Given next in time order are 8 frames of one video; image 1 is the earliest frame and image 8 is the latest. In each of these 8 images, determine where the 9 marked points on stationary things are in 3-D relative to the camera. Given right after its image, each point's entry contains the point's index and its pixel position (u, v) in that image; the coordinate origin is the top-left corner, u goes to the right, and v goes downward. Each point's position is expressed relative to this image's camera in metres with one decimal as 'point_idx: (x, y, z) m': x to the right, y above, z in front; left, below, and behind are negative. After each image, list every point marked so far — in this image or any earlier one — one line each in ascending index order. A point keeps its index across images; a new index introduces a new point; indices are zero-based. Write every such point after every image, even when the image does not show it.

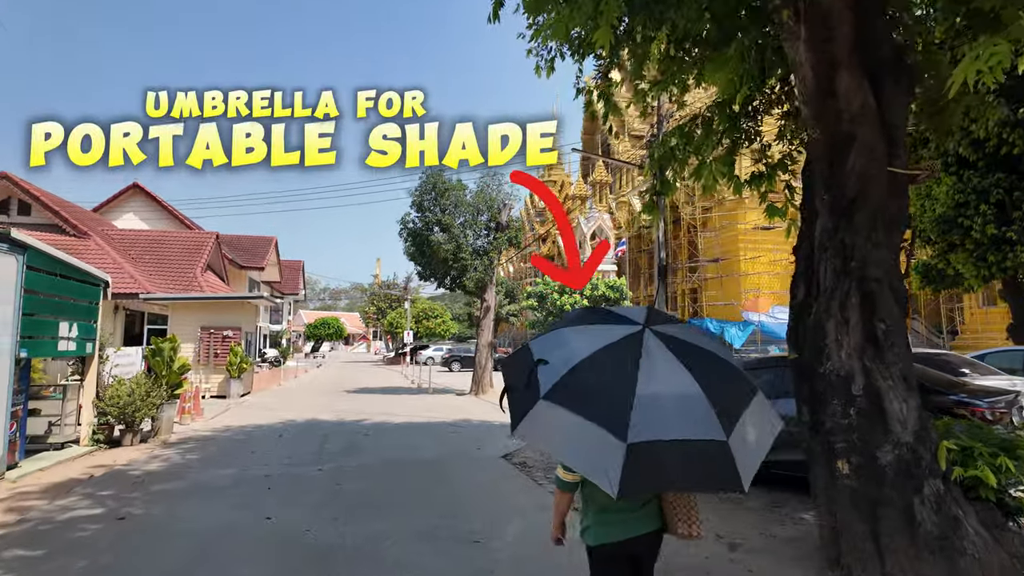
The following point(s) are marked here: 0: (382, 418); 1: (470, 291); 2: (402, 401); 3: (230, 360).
0: (-2.8, -2.8, +12.6) m
1: (-1.3, -0.1, +18.8) m
2: (-3.0, -3.2, +16.4) m
3: (-8.5, -2.2, +17.6) m
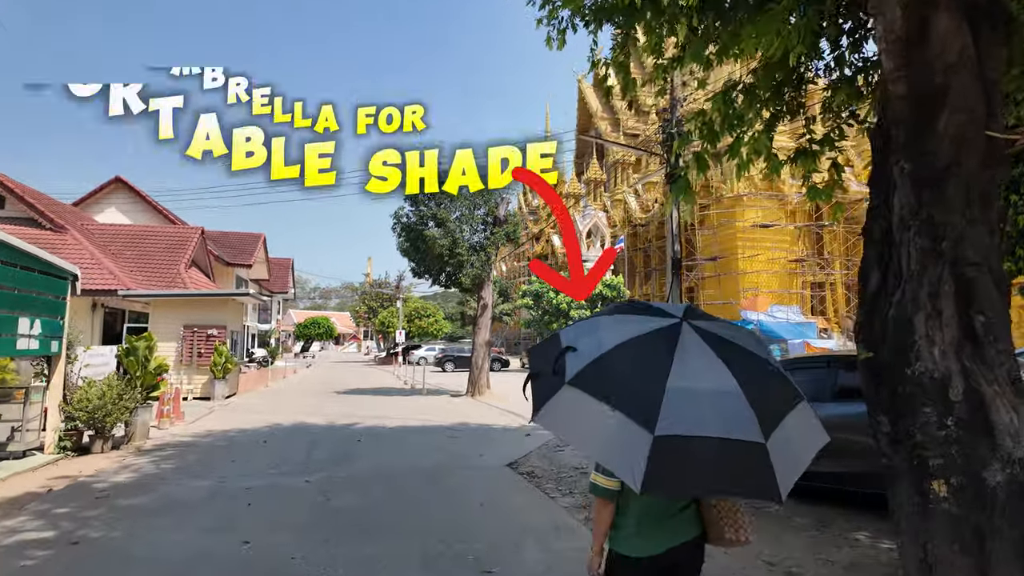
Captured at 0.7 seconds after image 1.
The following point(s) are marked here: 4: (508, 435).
0: (-2.8, -2.7, +11.9) m
1: (-1.4, 0.0, +18.0) m
2: (-3.1, -3.1, +15.6) m
3: (-8.5, -2.1, +16.8) m
4: (-0.1, -2.6, +10.2) m
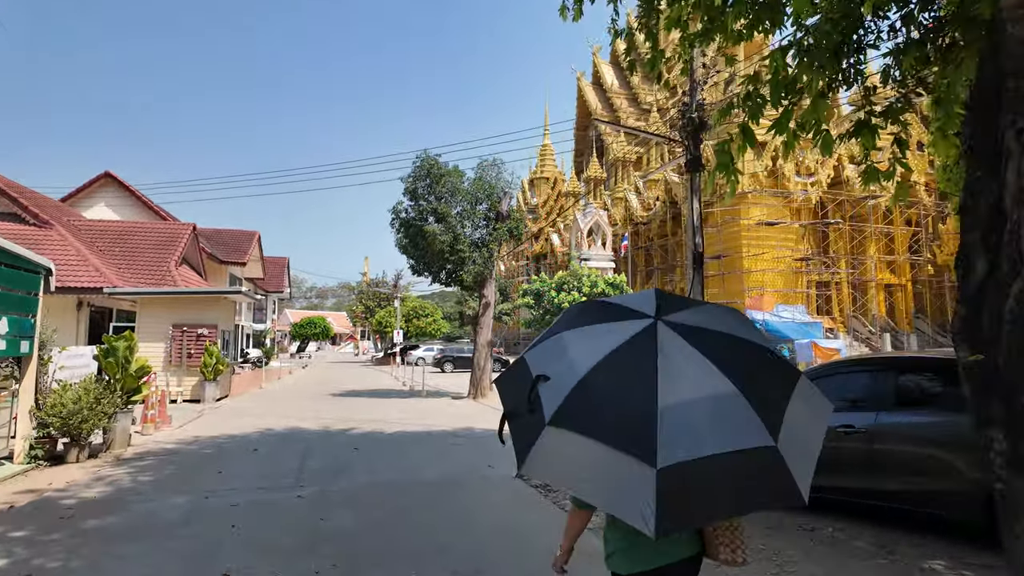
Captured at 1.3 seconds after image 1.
0: (-2.6, -2.6, +11.2) m
1: (-1.3, +0.1, +17.4) m
2: (-2.9, -3.0, +14.9) m
3: (-8.4, -2.0, +16.1) m
4: (+0.1, -2.5, +9.6) m
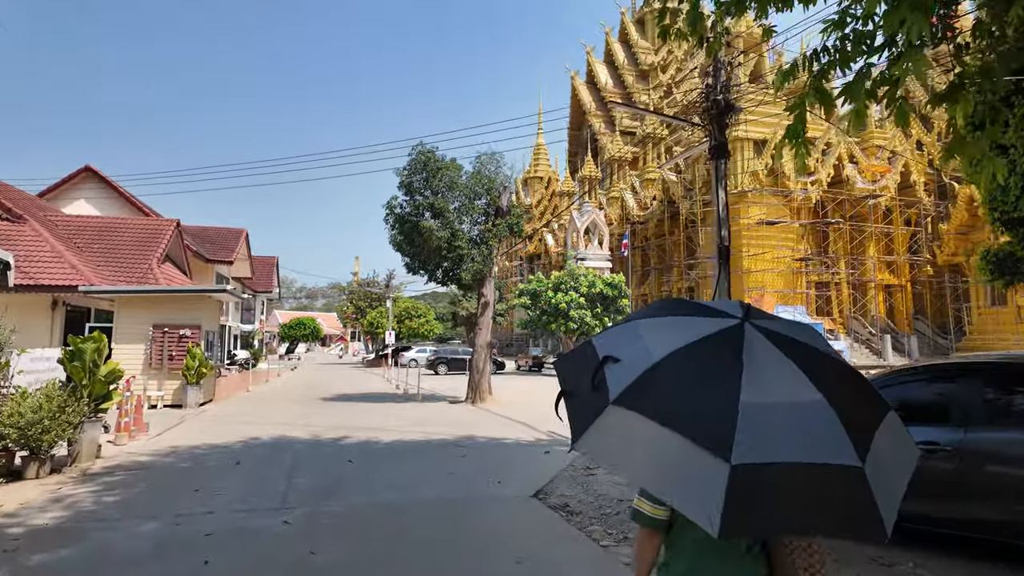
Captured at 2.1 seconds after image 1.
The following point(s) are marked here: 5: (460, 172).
0: (-2.6, -2.6, +10.4) m
1: (-1.3, +0.1, +16.6) m
2: (-2.9, -3.0, +14.1) m
3: (-8.4, -2.0, +15.2) m
4: (+0.2, -2.5, +8.8) m
5: (-1.4, +3.2, +16.4) m
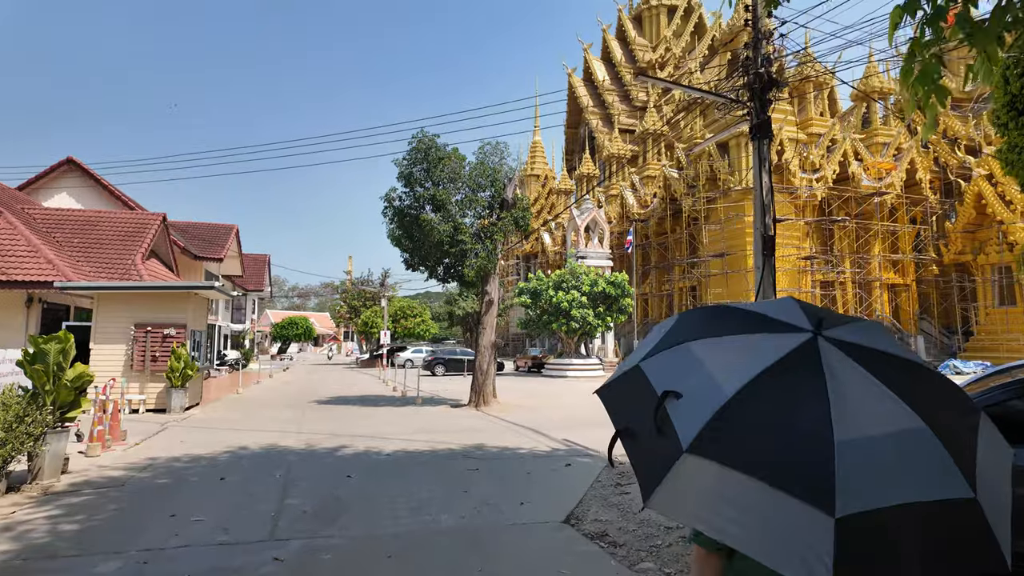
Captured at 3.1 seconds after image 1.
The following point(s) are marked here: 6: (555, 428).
0: (-2.3, -2.5, +9.5) m
1: (-1.2, +0.2, +15.7) m
2: (-2.8, -2.9, +13.2) m
3: (-8.2, -1.9, +14.2) m
4: (+0.4, -2.4, +7.9) m
5: (-1.3, +3.3, +15.5) m
6: (+0.8, -2.7, +11.4) m
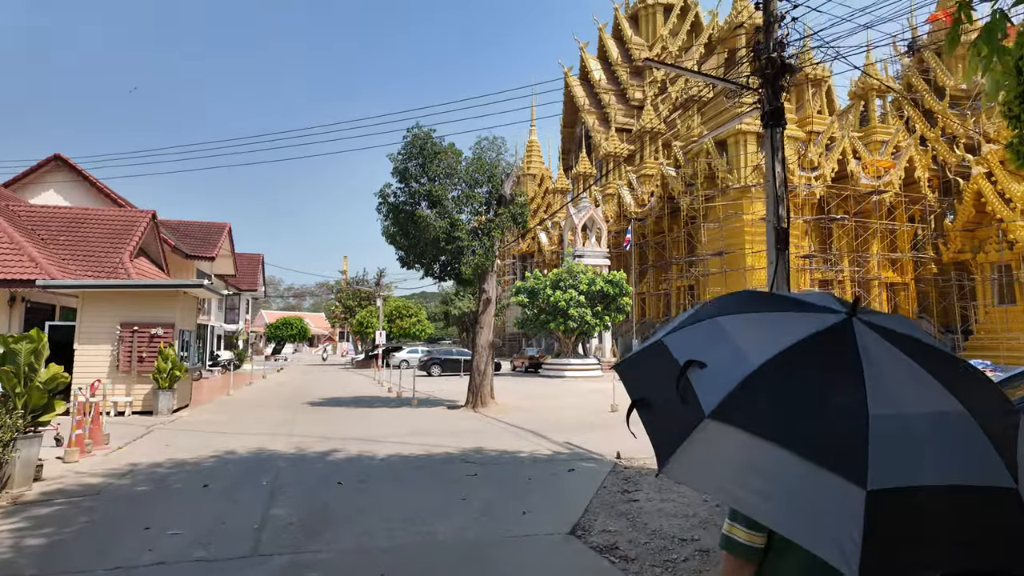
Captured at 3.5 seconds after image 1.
0: (-2.4, -2.5, +9.1) m
1: (-1.2, +0.2, +15.3) m
2: (-2.8, -2.8, +12.8) m
3: (-8.3, -1.8, +13.8) m
4: (+0.4, -2.4, +7.5) m
5: (-1.4, +3.4, +15.1) m
6: (+0.8, -2.7, +11.0) m
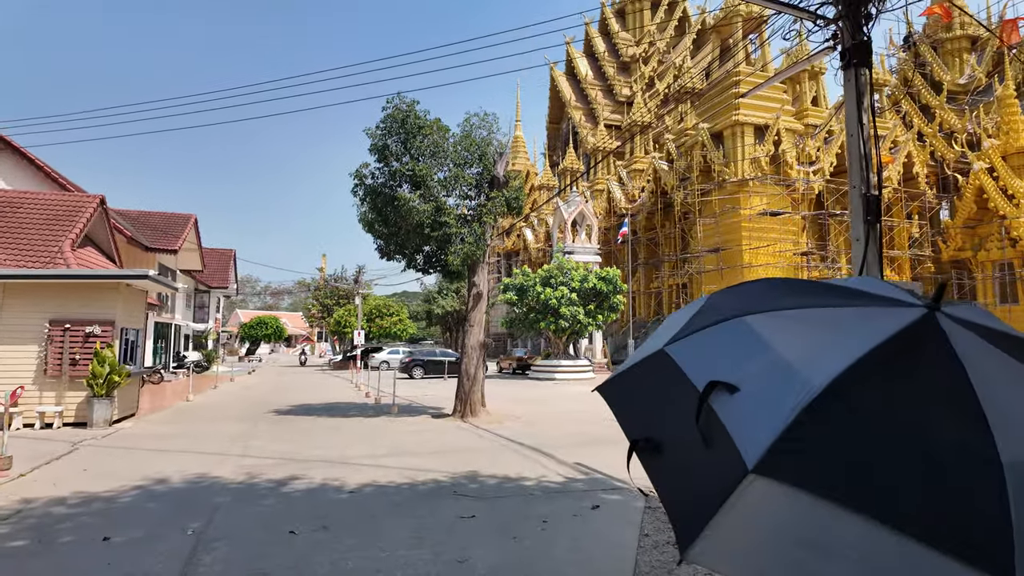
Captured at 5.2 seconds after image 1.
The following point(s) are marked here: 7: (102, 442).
0: (-2.3, -2.3, +7.3) m
1: (-1.4, +0.4, +13.6) m
2: (-2.9, -2.7, +11.0) m
3: (-8.4, -1.7, +11.8) m
4: (+0.5, -2.2, +5.9) m
5: (-1.5, +3.5, +13.4) m
6: (+0.8, -2.5, +9.4) m
7: (-7.2, -2.7, +10.4) m
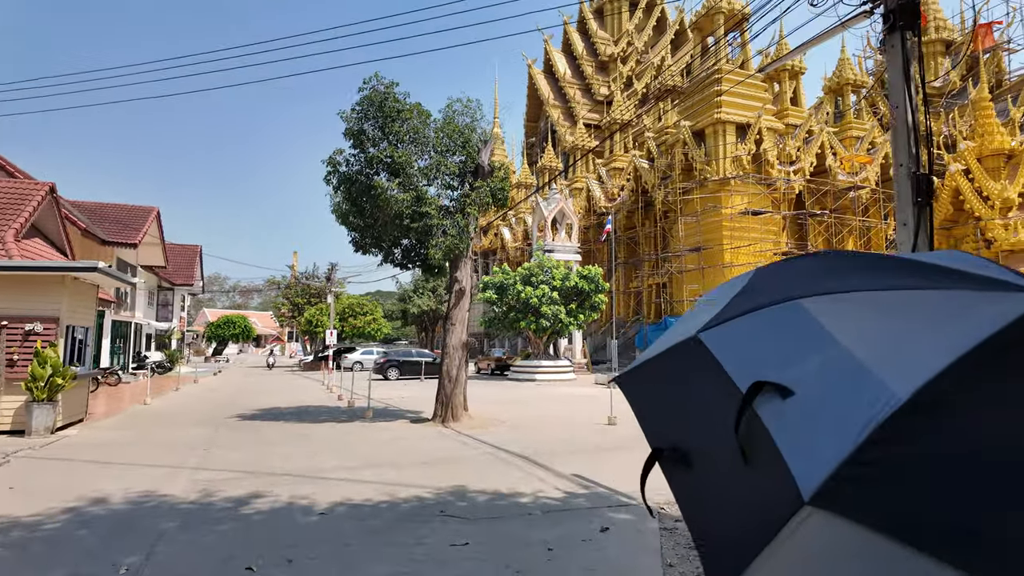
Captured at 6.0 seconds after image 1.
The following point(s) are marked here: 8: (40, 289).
0: (-2.4, -2.2, +6.5) m
1: (-1.7, +0.5, +12.7) m
2: (-3.1, -2.6, +10.1) m
3: (-8.7, -1.5, +10.7) m
4: (+0.5, -2.1, +5.1) m
5: (-1.8, +3.6, +12.5) m
6: (+0.6, -2.4, +8.6) m
7: (-7.4, -2.6, +9.3) m
8: (-9.1, 0.0, +11.4) m
